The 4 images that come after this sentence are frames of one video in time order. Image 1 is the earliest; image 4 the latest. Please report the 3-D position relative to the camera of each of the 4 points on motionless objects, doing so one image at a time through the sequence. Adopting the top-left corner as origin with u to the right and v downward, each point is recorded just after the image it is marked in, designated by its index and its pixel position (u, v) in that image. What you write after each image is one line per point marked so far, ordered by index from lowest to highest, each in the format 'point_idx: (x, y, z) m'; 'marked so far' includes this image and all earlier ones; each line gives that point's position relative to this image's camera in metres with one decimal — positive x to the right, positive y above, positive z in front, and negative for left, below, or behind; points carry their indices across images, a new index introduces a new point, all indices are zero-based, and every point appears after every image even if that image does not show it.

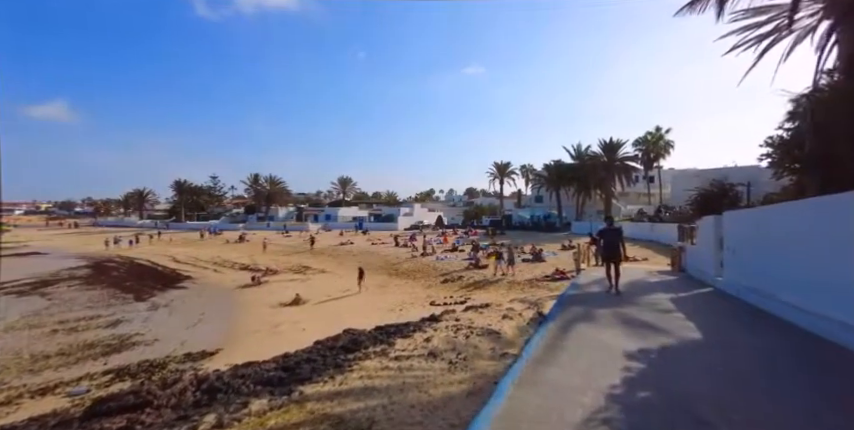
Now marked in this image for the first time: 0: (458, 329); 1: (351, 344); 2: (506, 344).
0: (+1.0, -3.7, +12.3) m
1: (-2.3, -3.9, +11.4) m
2: (+2.1, -3.4, +9.9) m
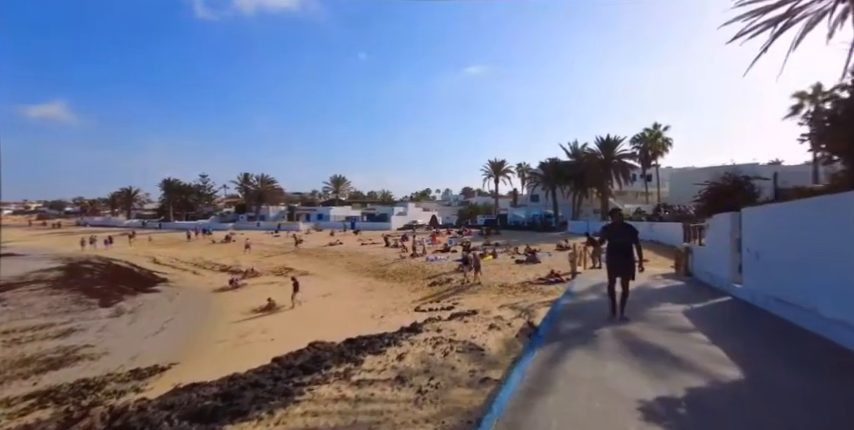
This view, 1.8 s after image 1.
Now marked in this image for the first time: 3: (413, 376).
0: (+0.3, -3.6, +10.7) m
1: (-3.0, -3.8, +9.8) m
2: (+1.4, -3.3, +8.4) m
3: (-0.3, -3.4, +8.1) m
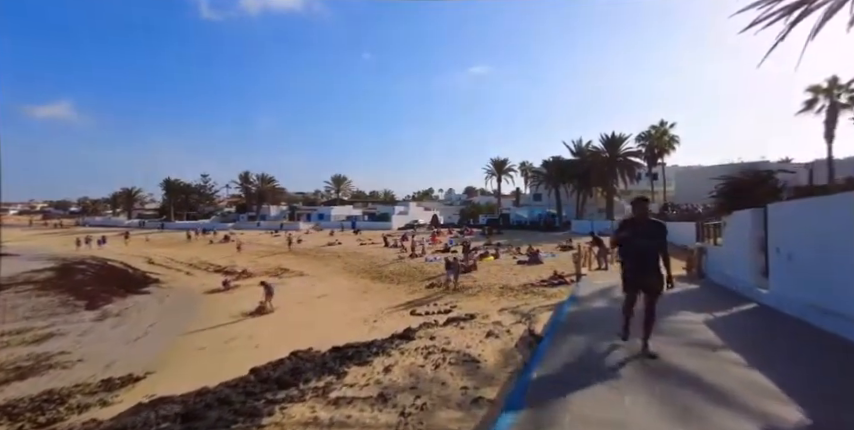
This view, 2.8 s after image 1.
0: (0.0, -3.6, +9.8) m
1: (-3.2, -3.8, +8.9) m
2: (+1.1, -3.3, +7.5) m
3: (-0.6, -3.4, +7.2) m
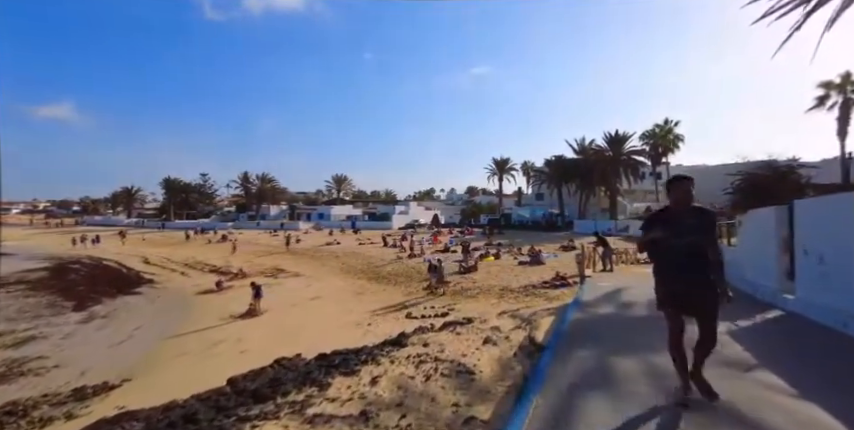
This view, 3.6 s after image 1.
0: (-0.2, -3.5, +9.1) m
1: (-3.4, -3.7, +8.2) m
2: (+0.9, -3.2, +6.7) m
3: (-0.8, -3.3, +6.4) m
